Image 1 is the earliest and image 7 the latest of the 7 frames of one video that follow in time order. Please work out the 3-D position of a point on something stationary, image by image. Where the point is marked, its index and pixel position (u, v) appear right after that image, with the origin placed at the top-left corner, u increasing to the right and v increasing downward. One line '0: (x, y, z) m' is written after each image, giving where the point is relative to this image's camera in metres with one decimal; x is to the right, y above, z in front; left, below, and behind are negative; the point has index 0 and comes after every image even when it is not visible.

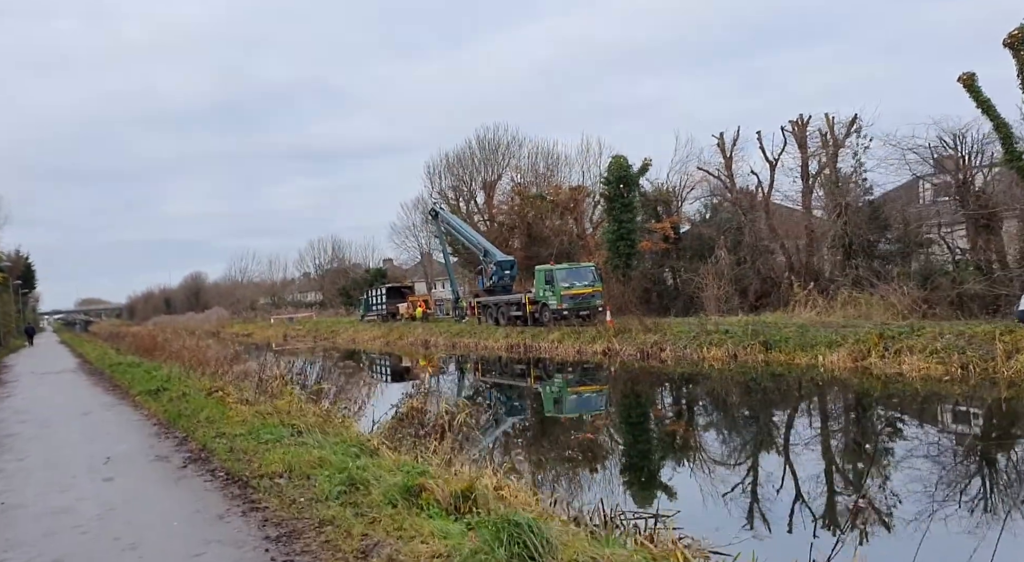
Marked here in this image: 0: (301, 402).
0: (-2.7, -1.6, +10.0) m
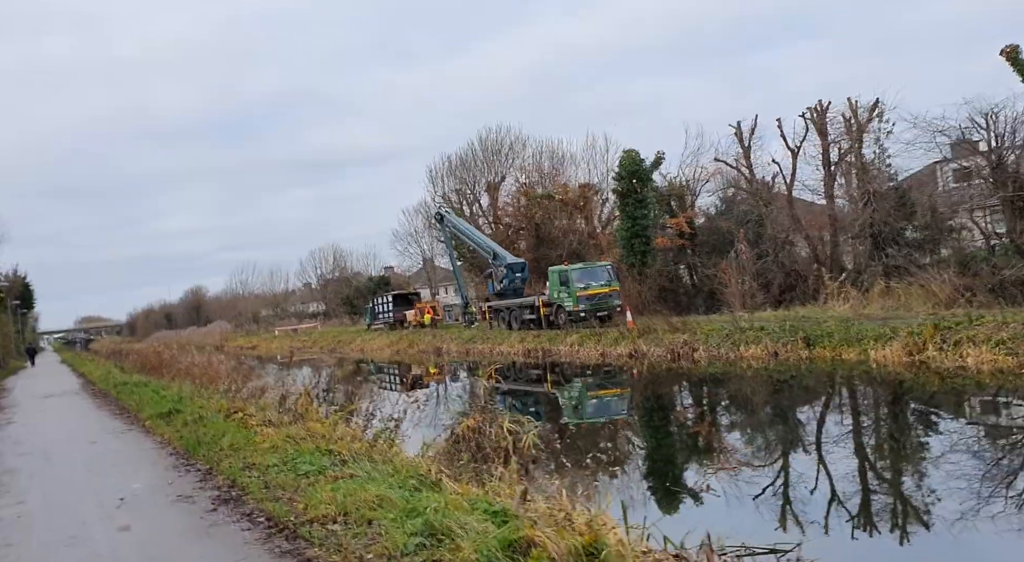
0: (-2.1, -1.7, +9.0) m
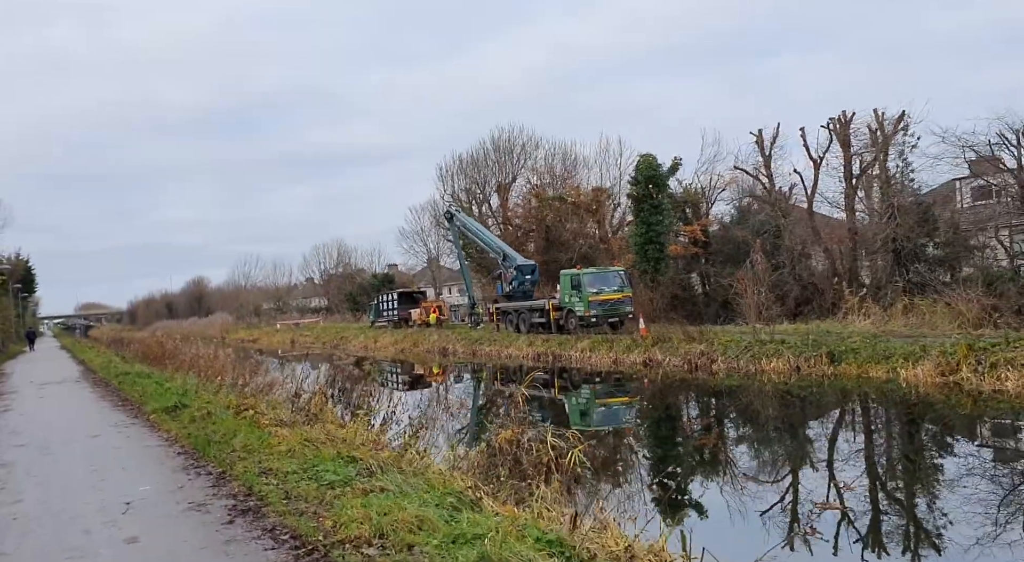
0: (-1.8, -1.6, +8.5) m
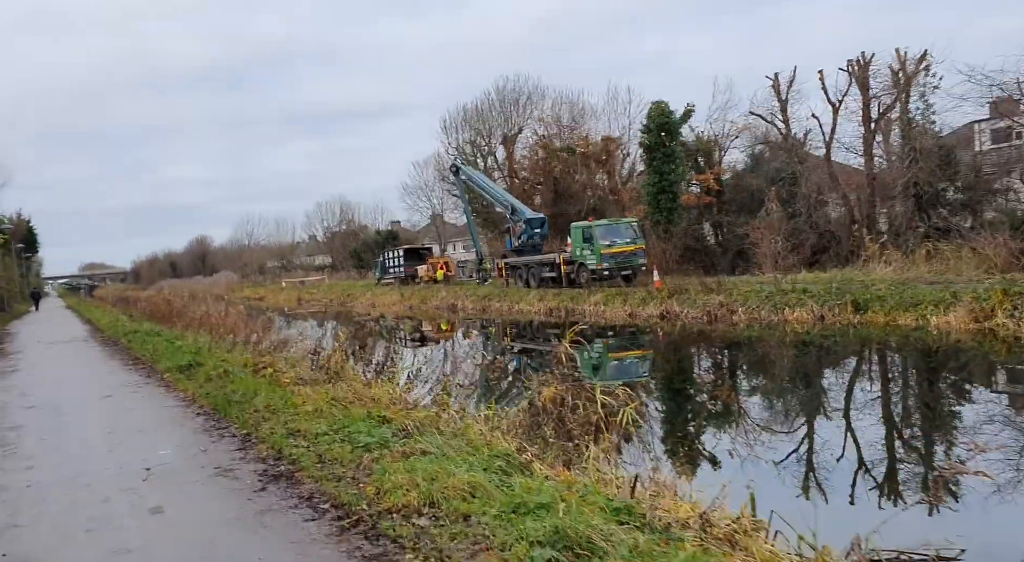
0: (-1.4, -1.1, +8.1) m
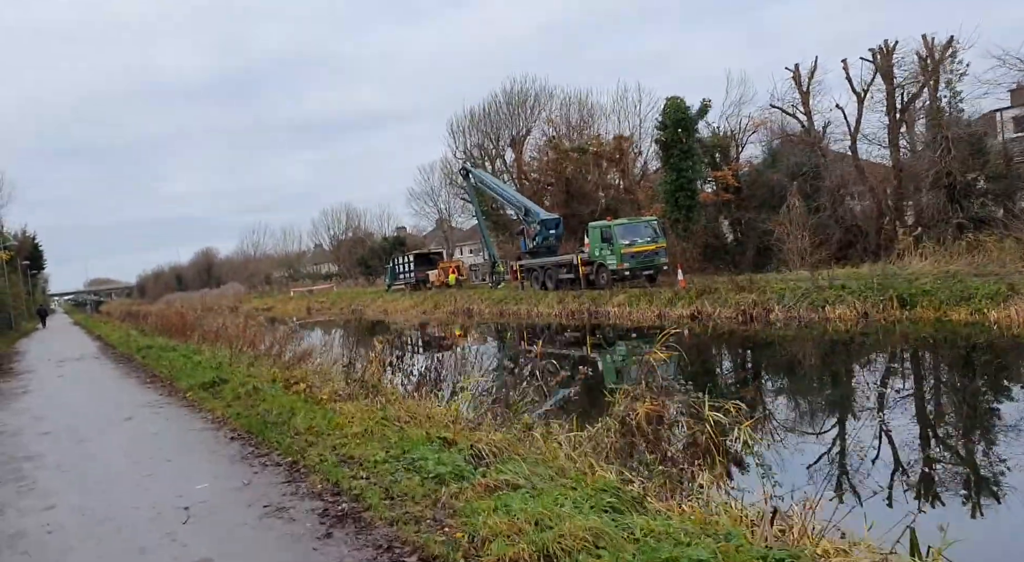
0: (-0.9, -1.1, +7.3) m
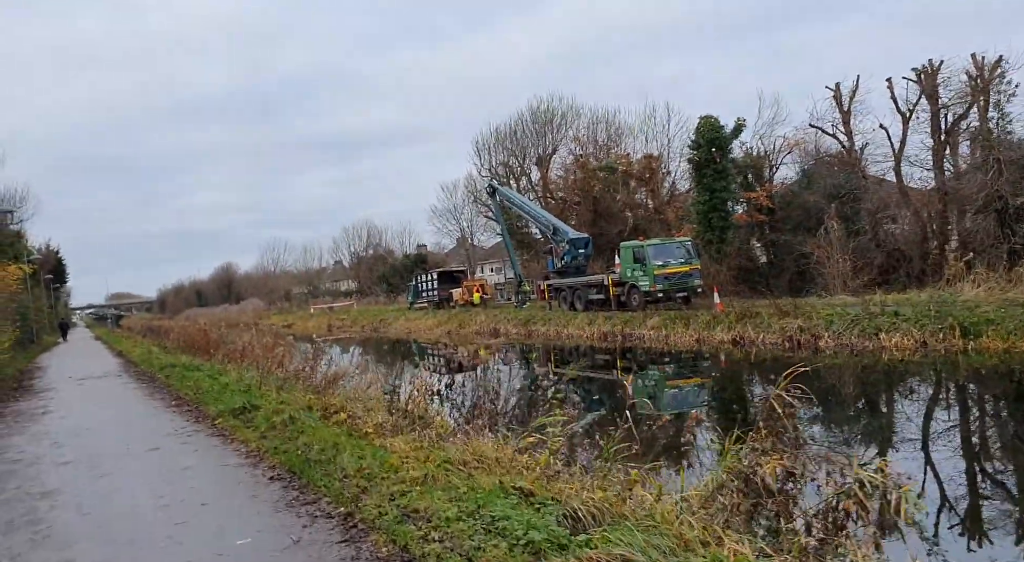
0: (-0.3, -1.3, +6.6) m
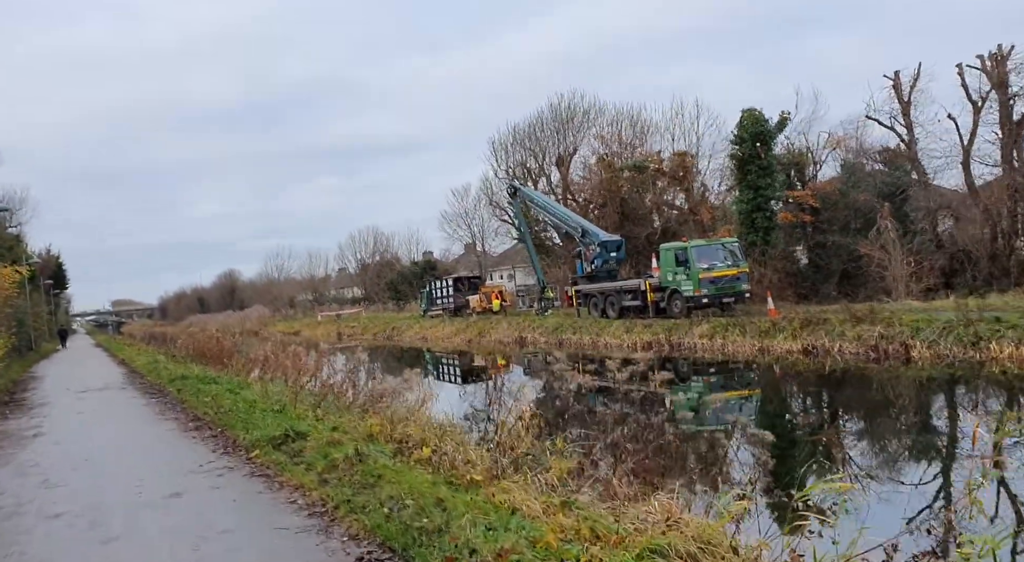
0: (+0.7, -1.3, +4.7) m
